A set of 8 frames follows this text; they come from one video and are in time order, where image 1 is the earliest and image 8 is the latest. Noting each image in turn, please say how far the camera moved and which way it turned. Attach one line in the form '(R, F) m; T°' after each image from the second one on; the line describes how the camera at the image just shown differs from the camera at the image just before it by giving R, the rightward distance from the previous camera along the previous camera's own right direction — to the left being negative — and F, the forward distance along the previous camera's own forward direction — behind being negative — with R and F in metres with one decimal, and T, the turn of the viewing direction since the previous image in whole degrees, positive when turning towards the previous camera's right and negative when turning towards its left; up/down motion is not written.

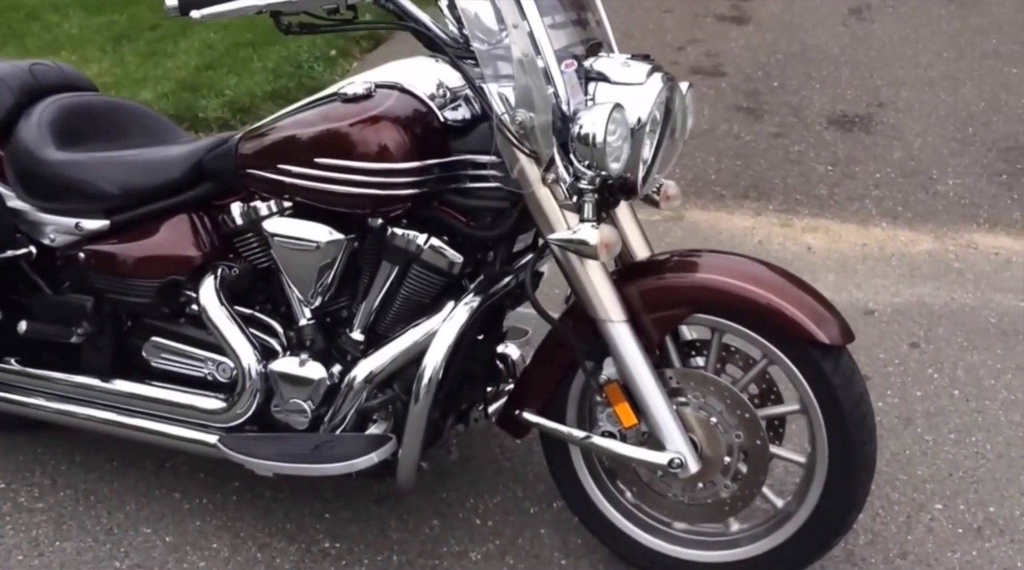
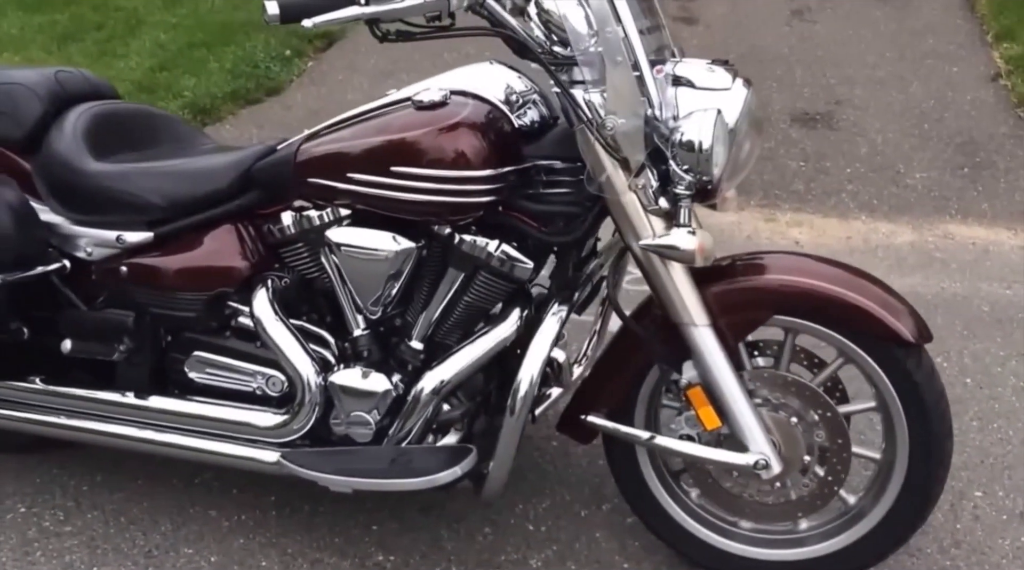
(-0.4, 0.0) m; +6°
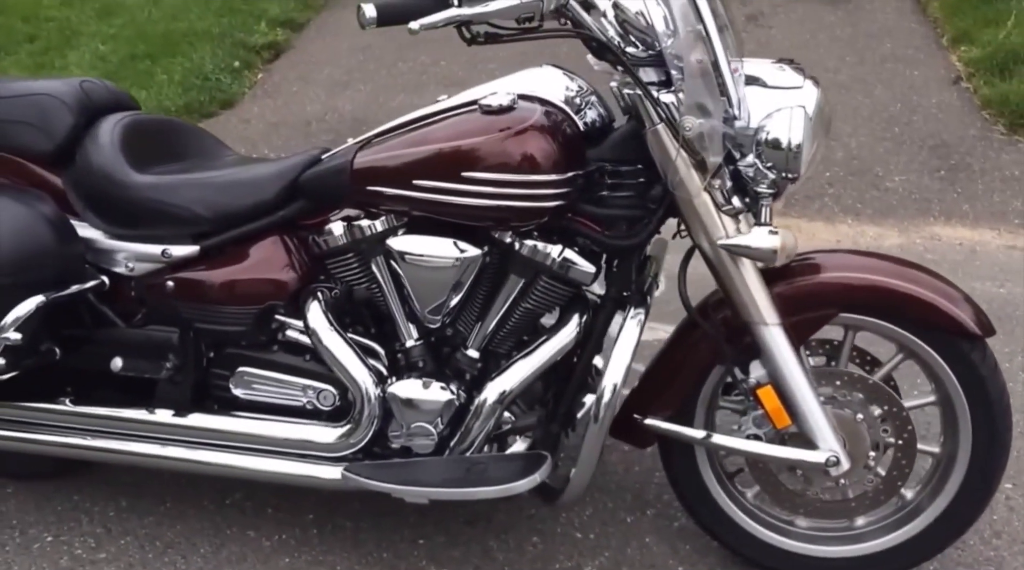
(-0.4, 0.0) m; +5°
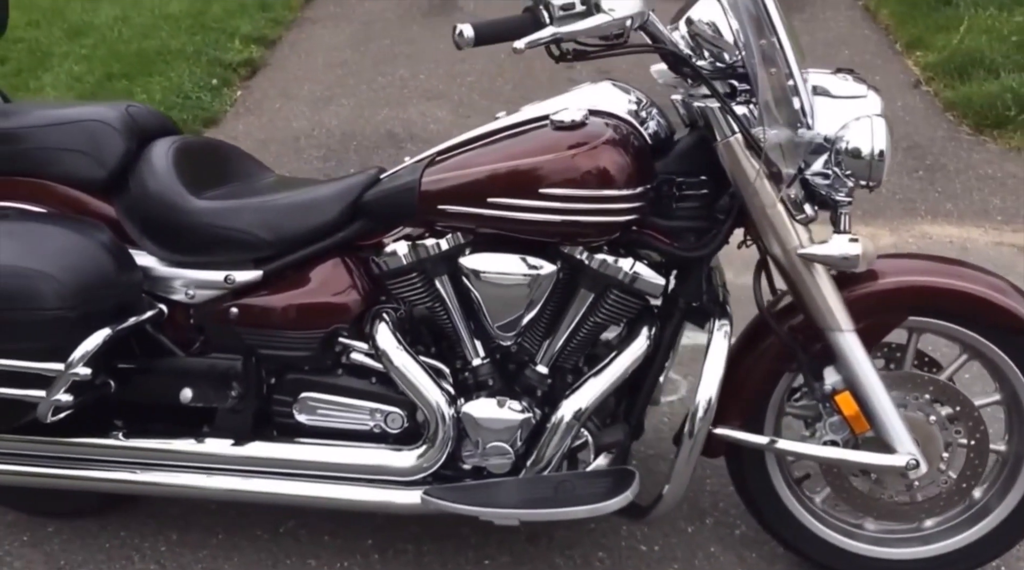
(-0.3, 0.0) m; +3°
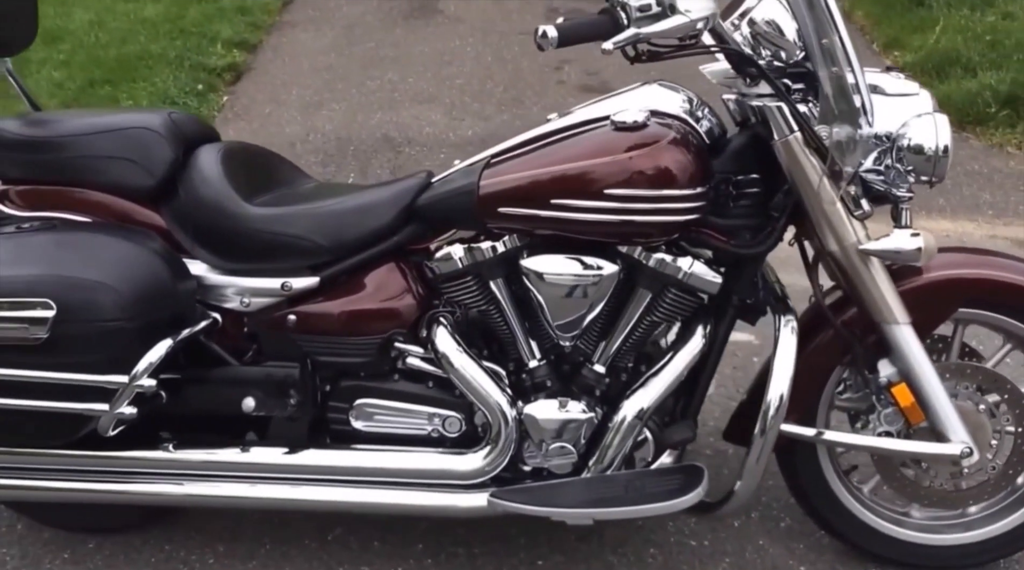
(-0.3, 0.0) m; +3°
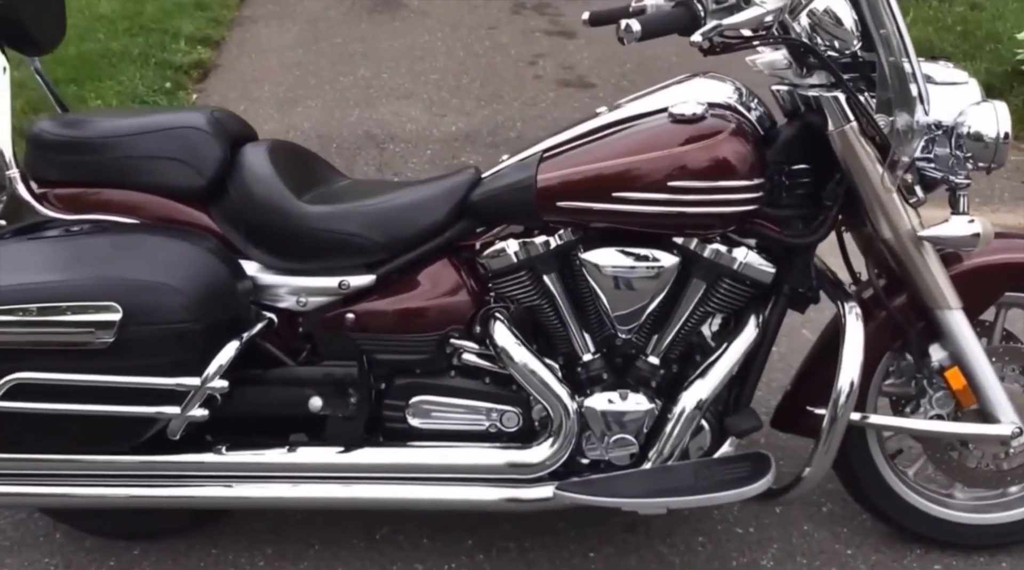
(-0.3, 0.0) m; +4°
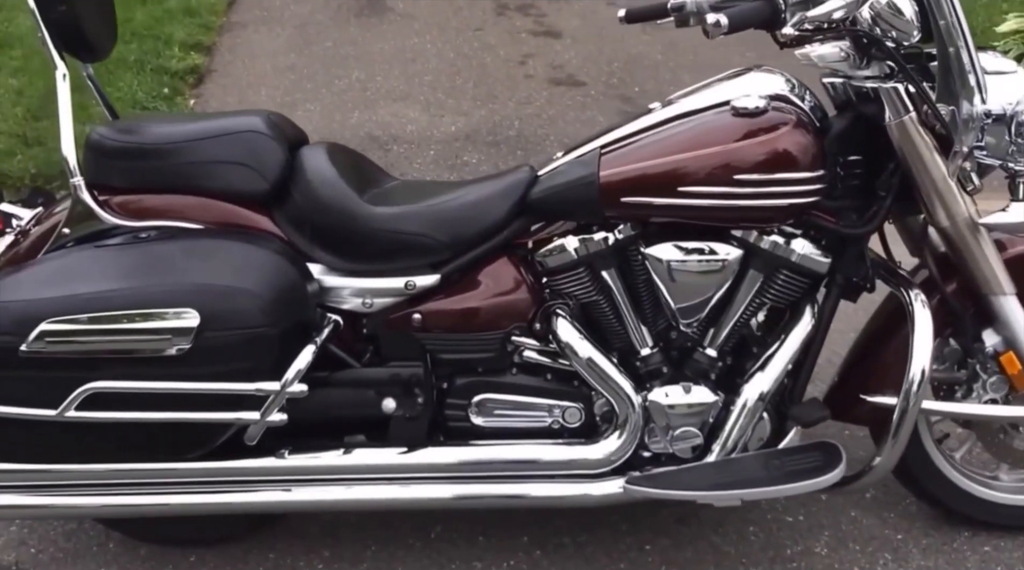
(-0.3, 0.0) m; +2°
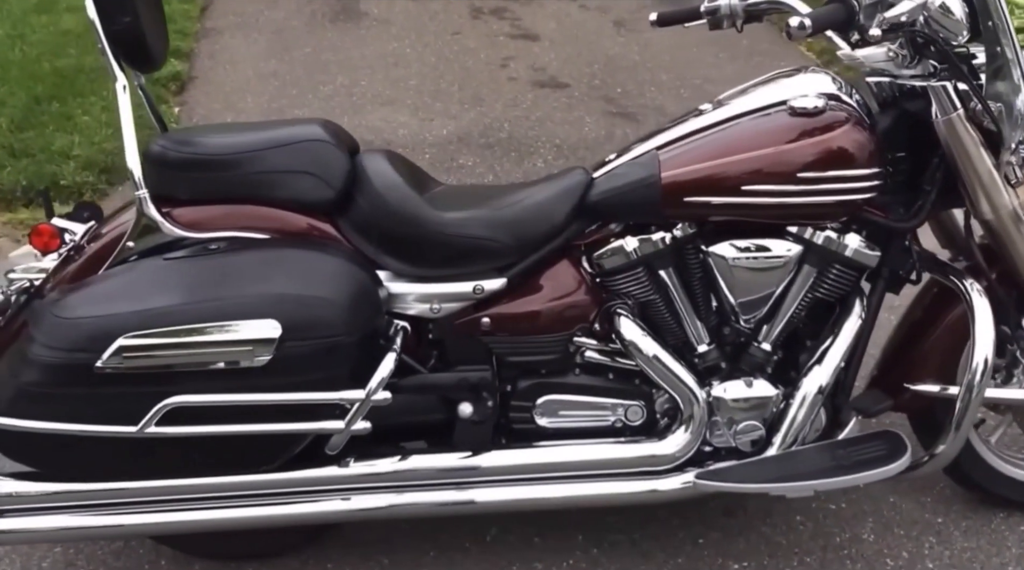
(-0.3, 0.0) m; +3°
